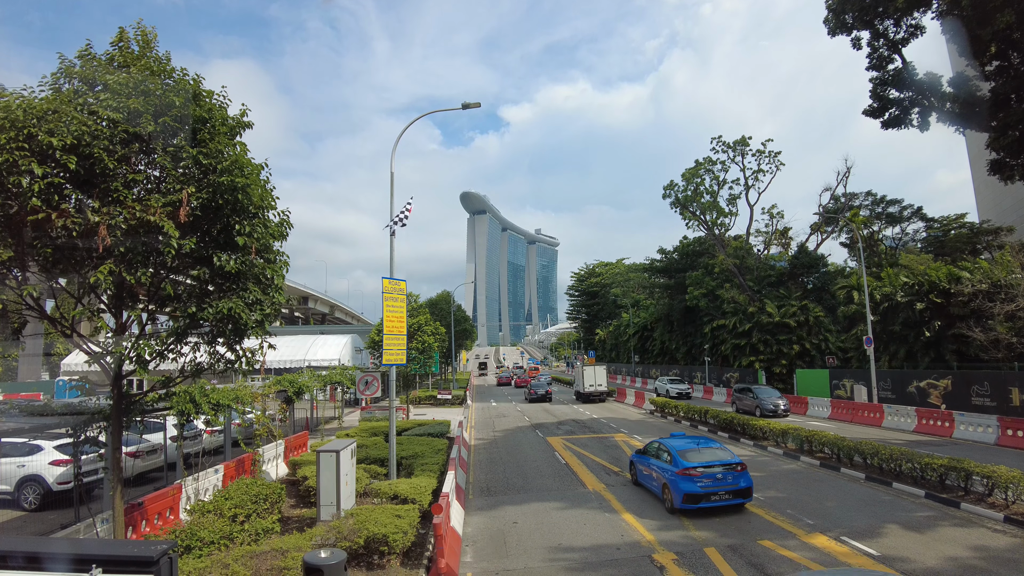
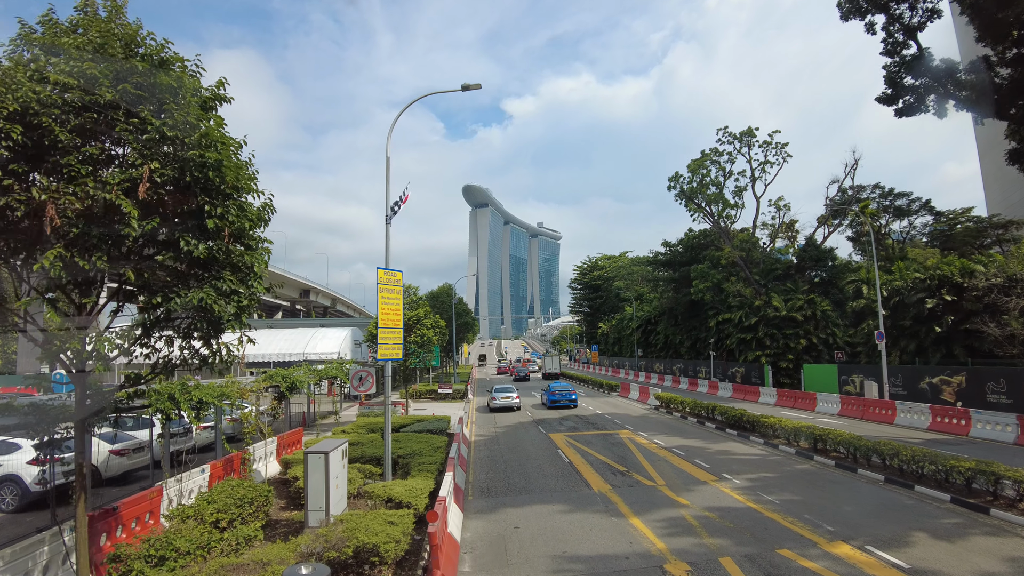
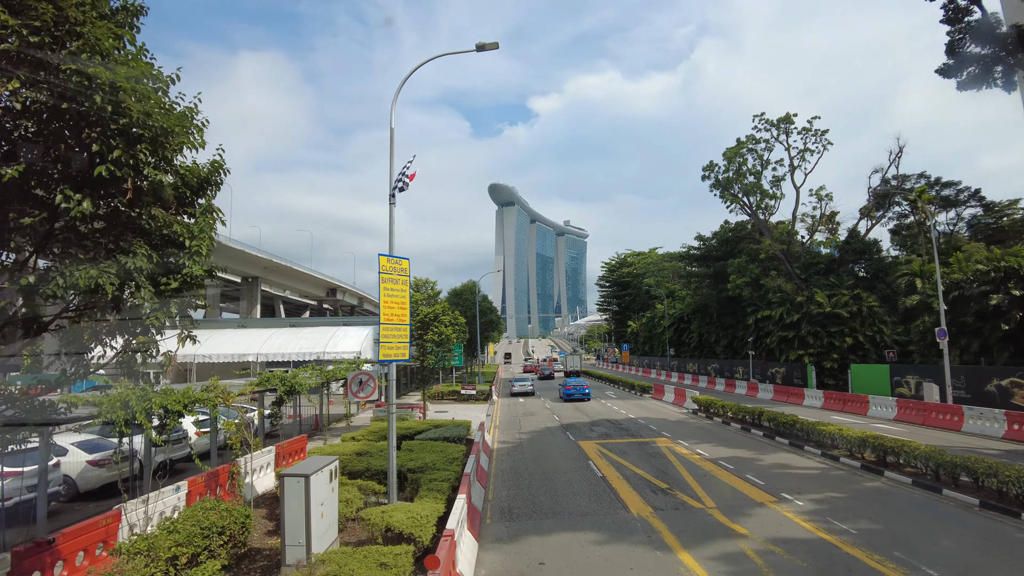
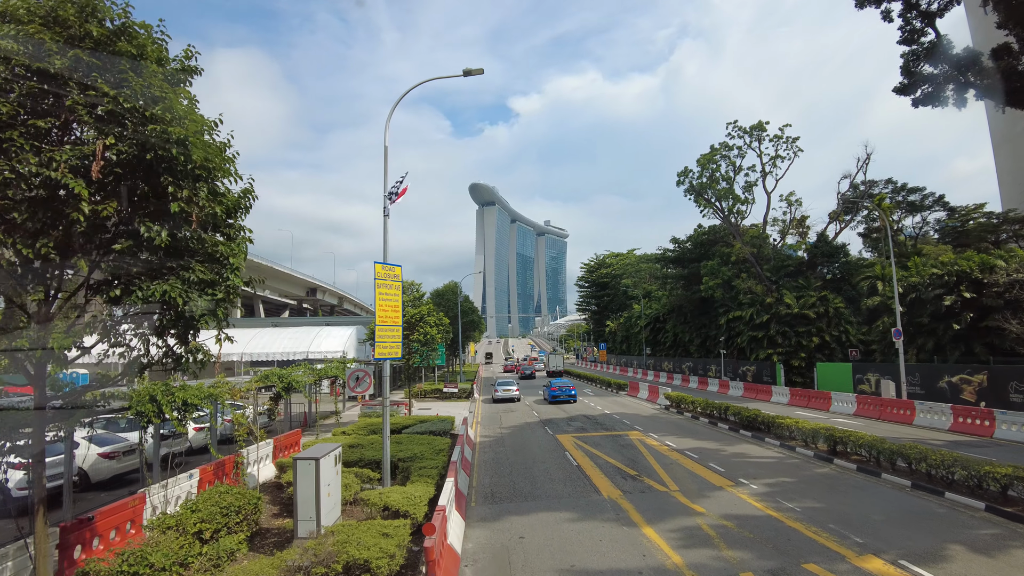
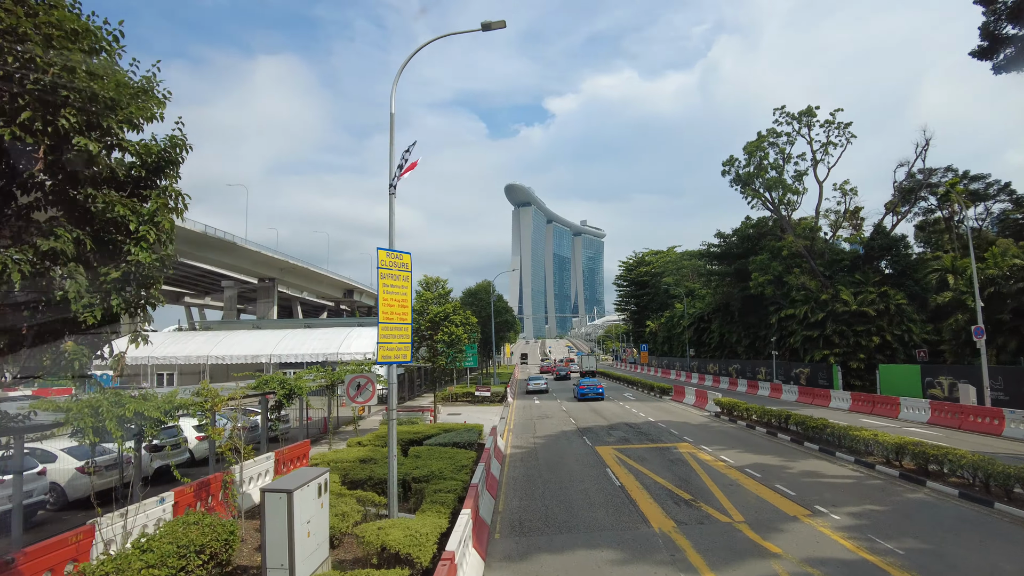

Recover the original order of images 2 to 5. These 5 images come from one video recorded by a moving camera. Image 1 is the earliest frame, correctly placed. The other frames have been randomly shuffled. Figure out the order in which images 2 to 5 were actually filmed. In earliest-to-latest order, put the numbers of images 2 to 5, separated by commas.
2, 4, 3, 5
